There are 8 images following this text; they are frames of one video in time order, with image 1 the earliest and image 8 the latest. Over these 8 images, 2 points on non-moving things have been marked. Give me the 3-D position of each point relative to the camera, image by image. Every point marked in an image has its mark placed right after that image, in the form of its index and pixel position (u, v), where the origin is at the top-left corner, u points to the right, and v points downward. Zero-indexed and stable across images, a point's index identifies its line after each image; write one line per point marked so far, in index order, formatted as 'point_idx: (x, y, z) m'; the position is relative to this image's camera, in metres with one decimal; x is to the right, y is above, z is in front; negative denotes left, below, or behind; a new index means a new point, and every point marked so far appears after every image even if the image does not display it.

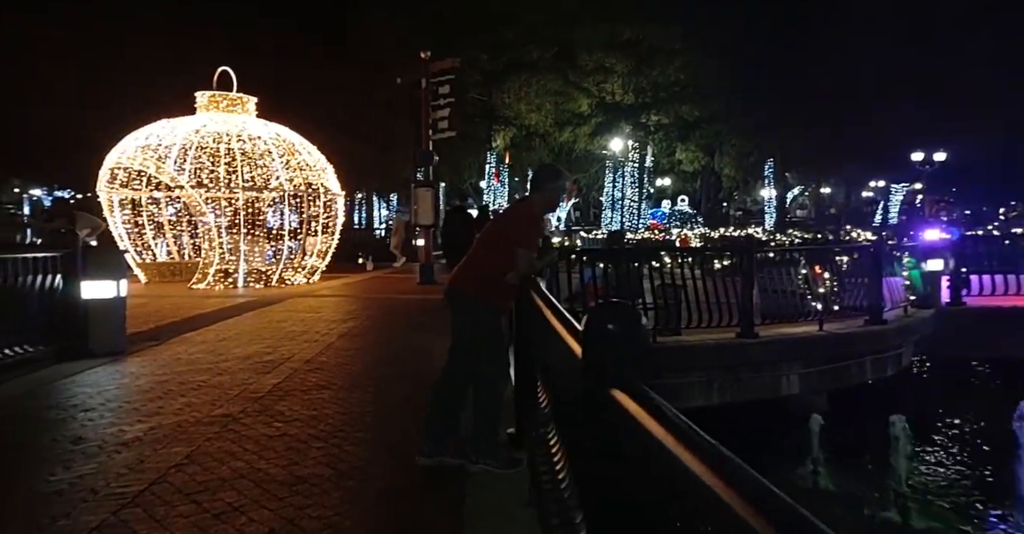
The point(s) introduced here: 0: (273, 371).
0: (-2.7, -1.2, +7.7) m
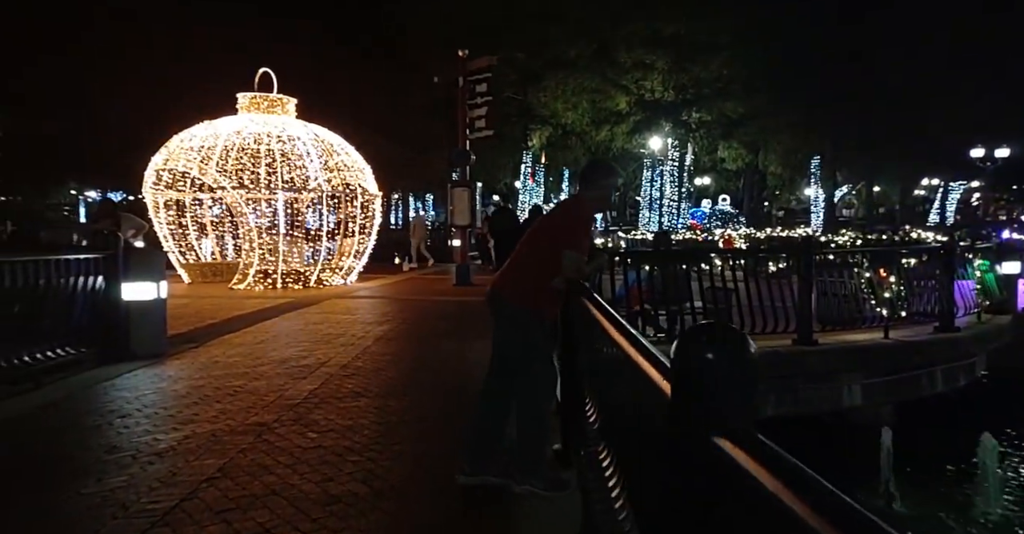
0: (-2.3, -1.2, +7.5) m
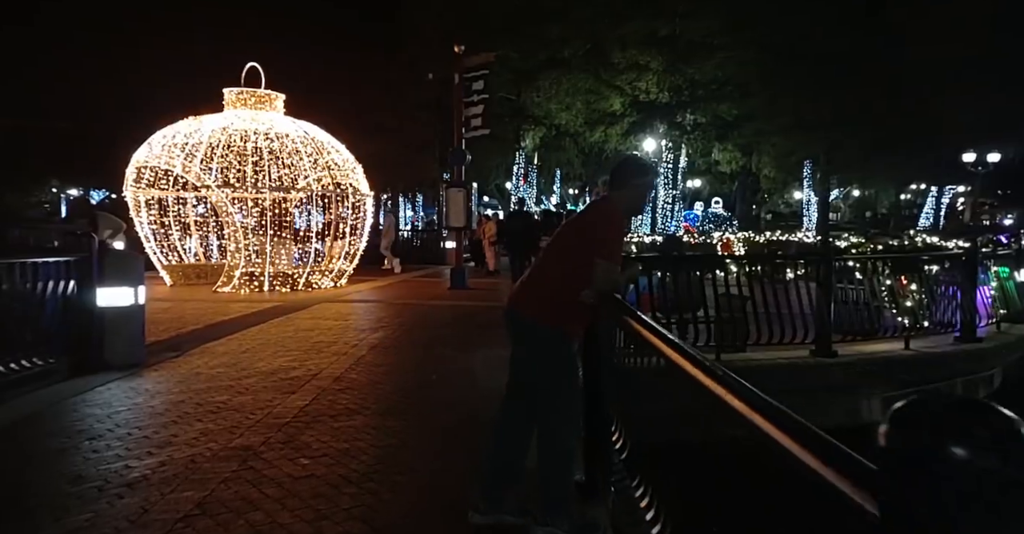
0: (-2.2, -1.3, +6.9) m
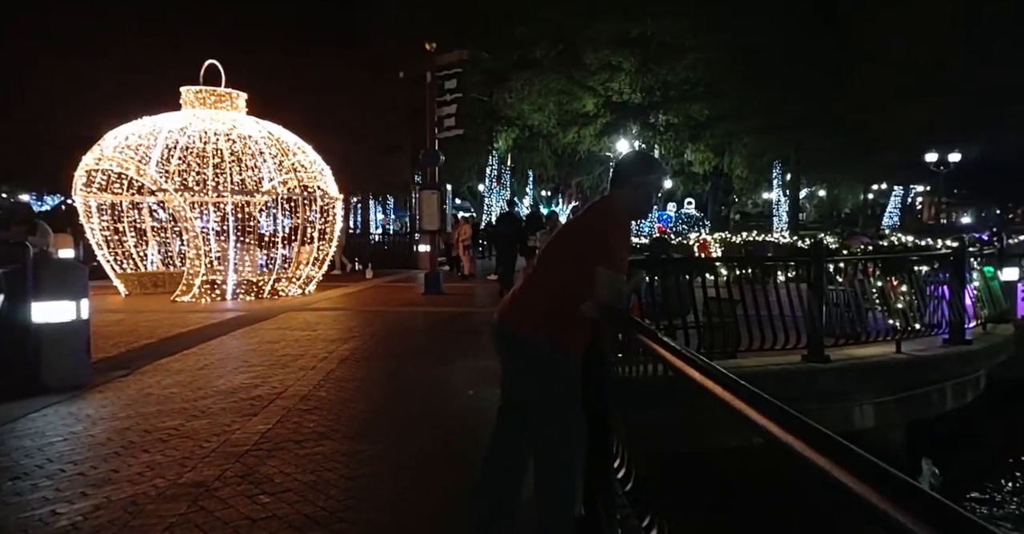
0: (-2.3, -1.4, +6.3) m
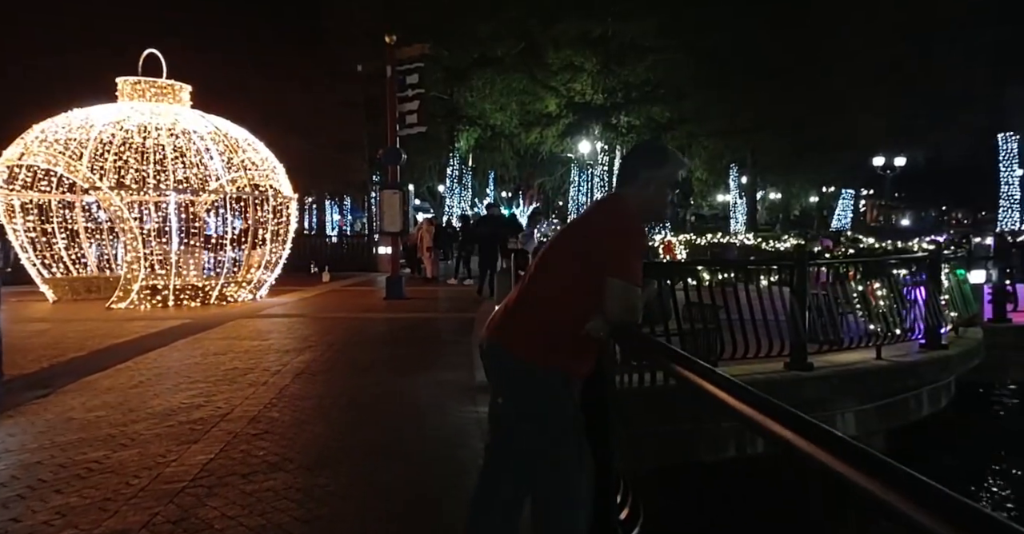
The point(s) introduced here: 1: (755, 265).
0: (-2.5, -1.4, +5.6) m
1: (+2.9, 0.0, +7.9) m
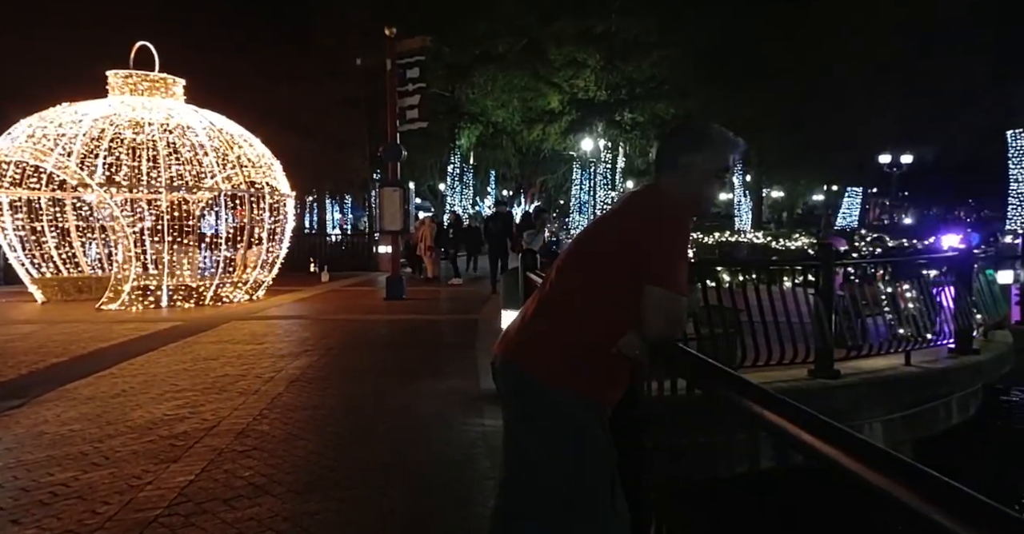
0: (-2.5, -1.4, +5.1) m
1: (+2.9, 0.0, +7.4) m
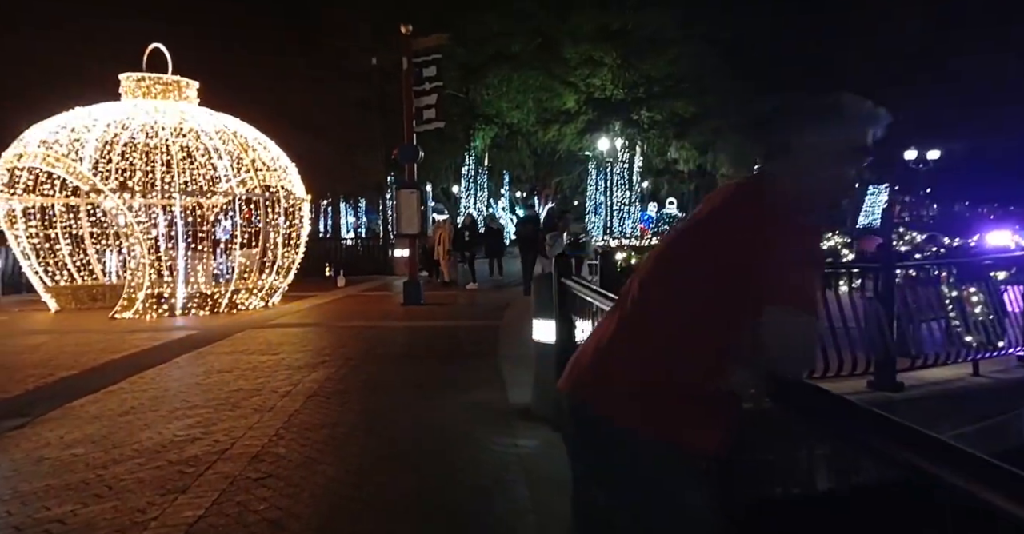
0: (-2.2, -1.5, +4.6) m
1: (+3.3, 0.0, +6.8) m
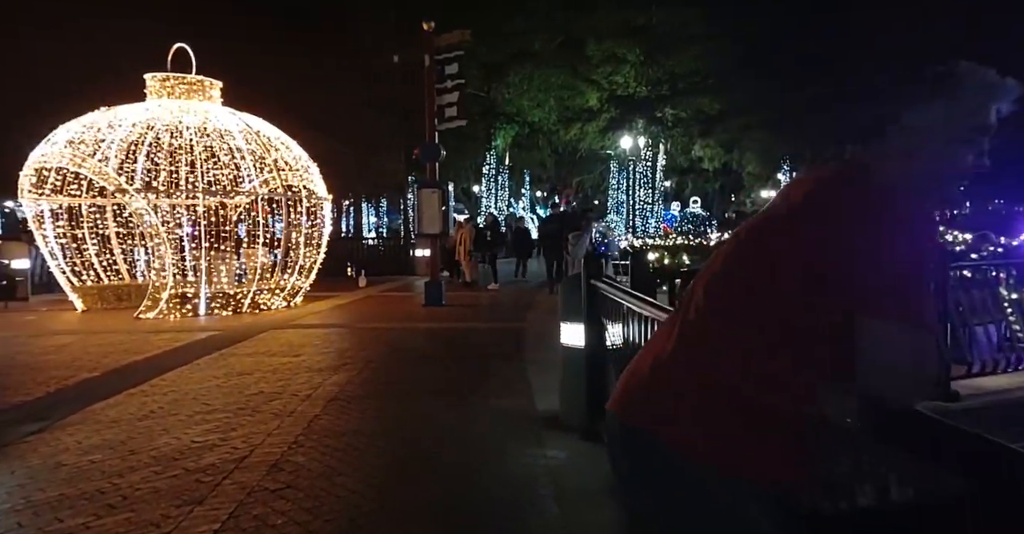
0: (-2.0, -1.5, +4.4) m
1: (+3.5, 0.0, +6.5) m
